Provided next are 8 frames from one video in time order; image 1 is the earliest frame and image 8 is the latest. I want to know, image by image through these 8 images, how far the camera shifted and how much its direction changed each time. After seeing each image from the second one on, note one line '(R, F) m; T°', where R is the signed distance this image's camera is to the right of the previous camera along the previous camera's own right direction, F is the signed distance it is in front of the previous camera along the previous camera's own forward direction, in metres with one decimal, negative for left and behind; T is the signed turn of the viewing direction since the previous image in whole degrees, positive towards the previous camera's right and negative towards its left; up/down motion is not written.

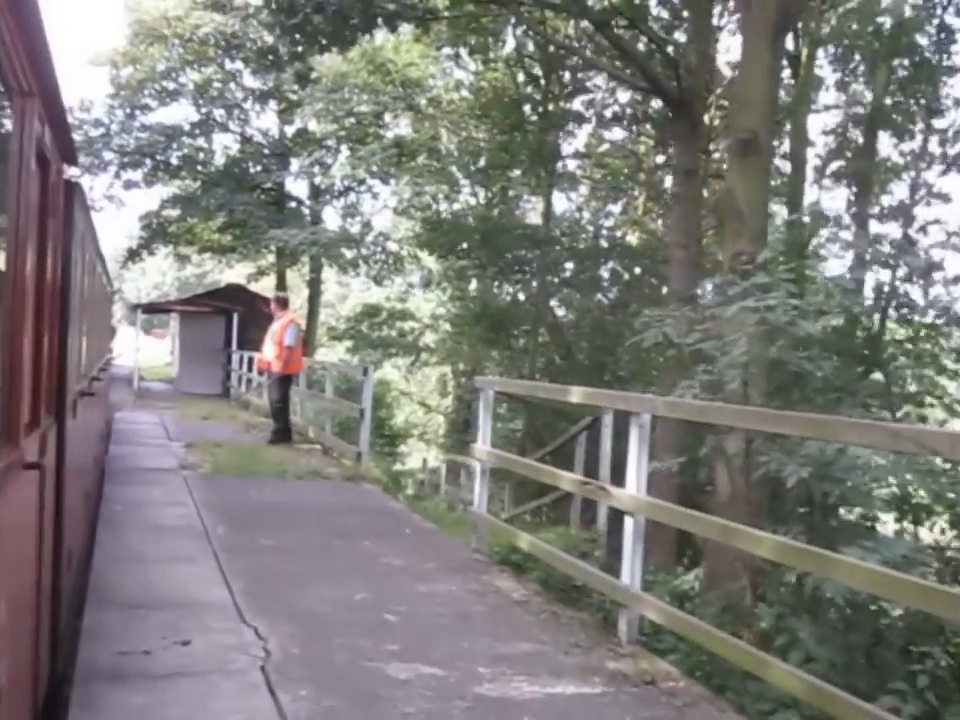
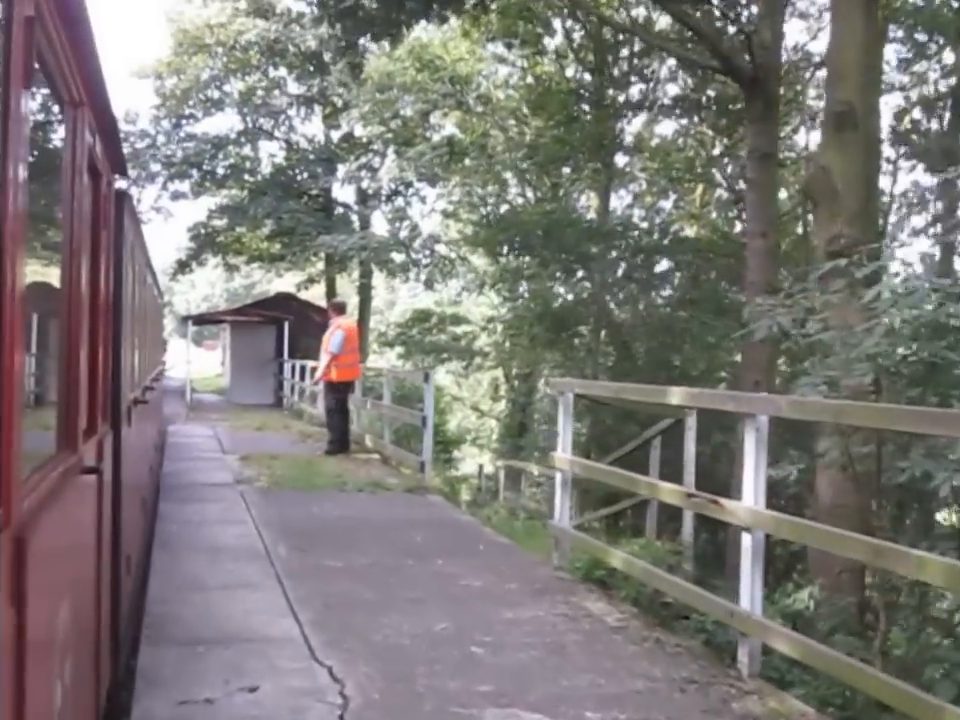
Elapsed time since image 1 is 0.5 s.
(-0.1, +0.4) m; -3°
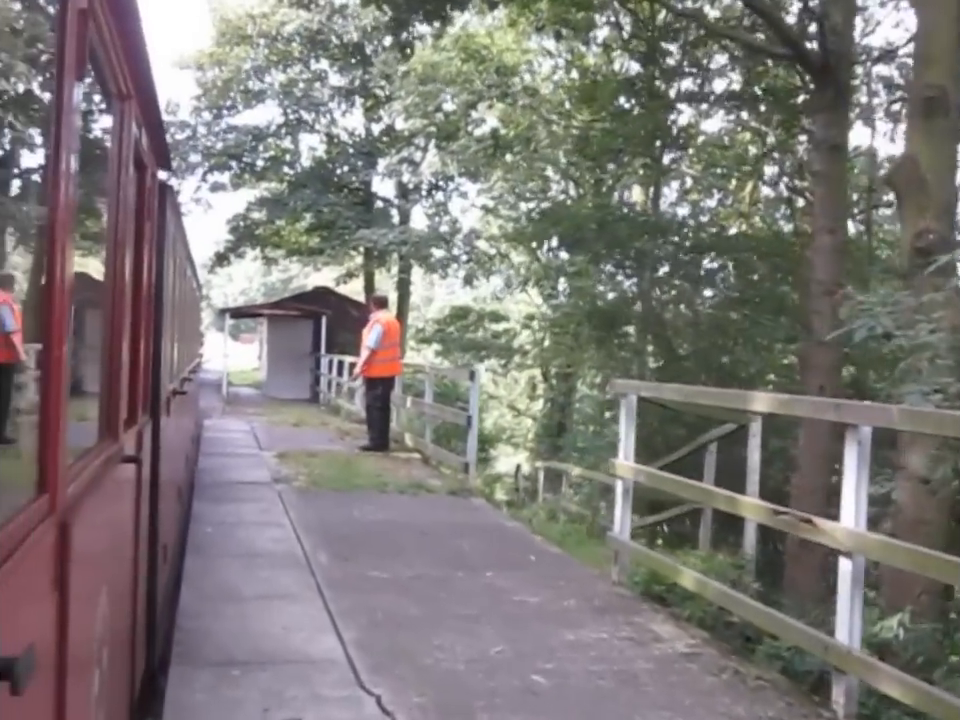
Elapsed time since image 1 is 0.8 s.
(-0.1, +0.3) m; -2°
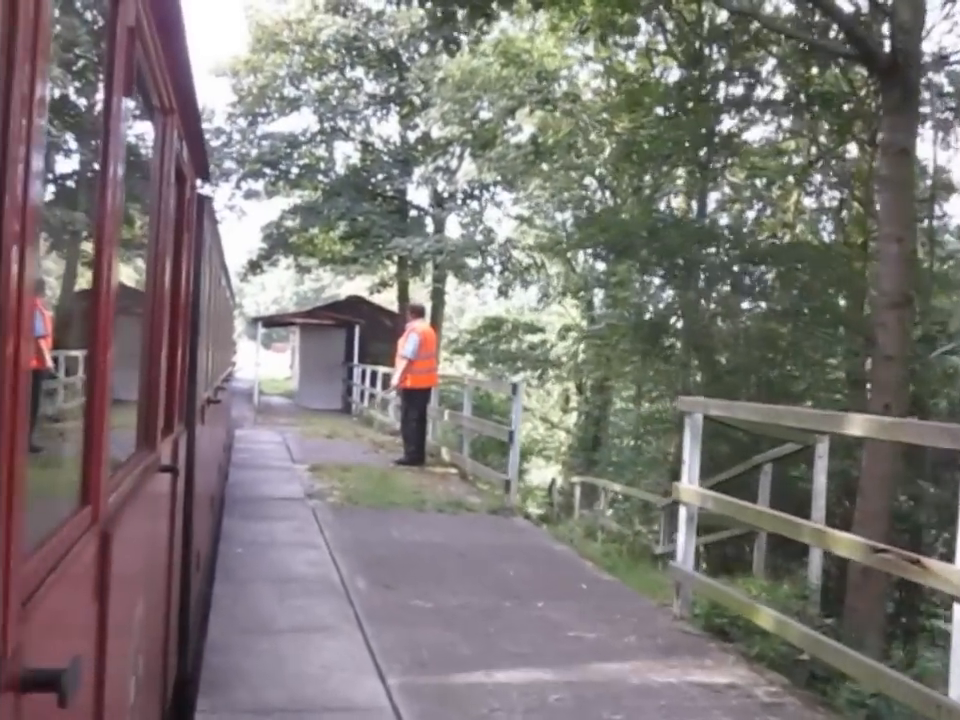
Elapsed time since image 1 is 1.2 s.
(-0.1, +0.3) m; -2°
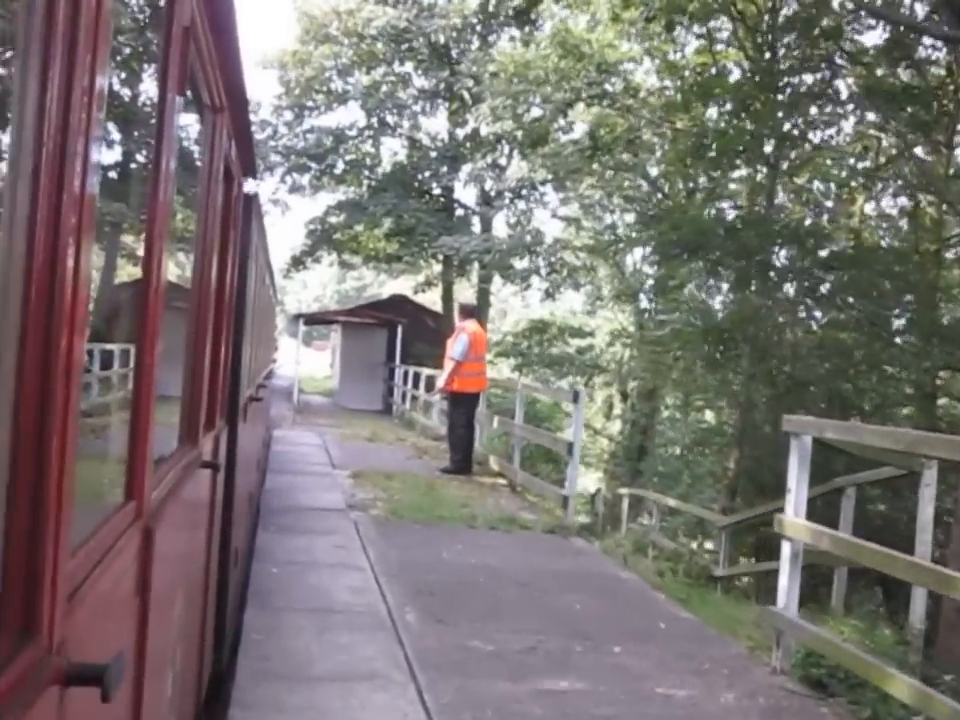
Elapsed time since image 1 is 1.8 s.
(-0.1, +0.5) m; -2°
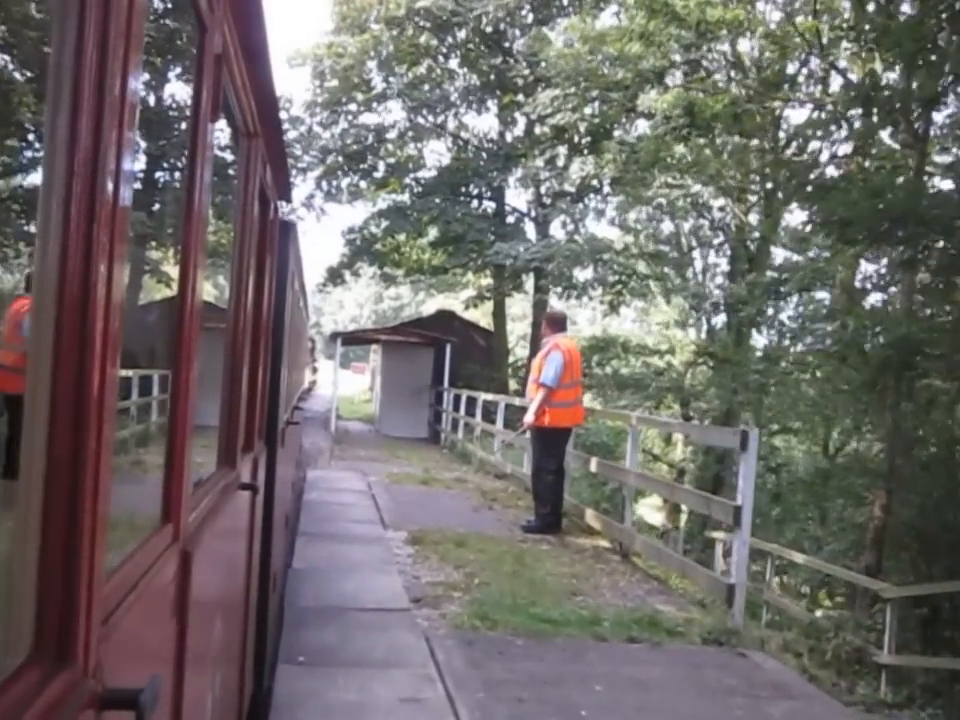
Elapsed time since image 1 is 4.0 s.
(-0.3, +1.9) m; -2°
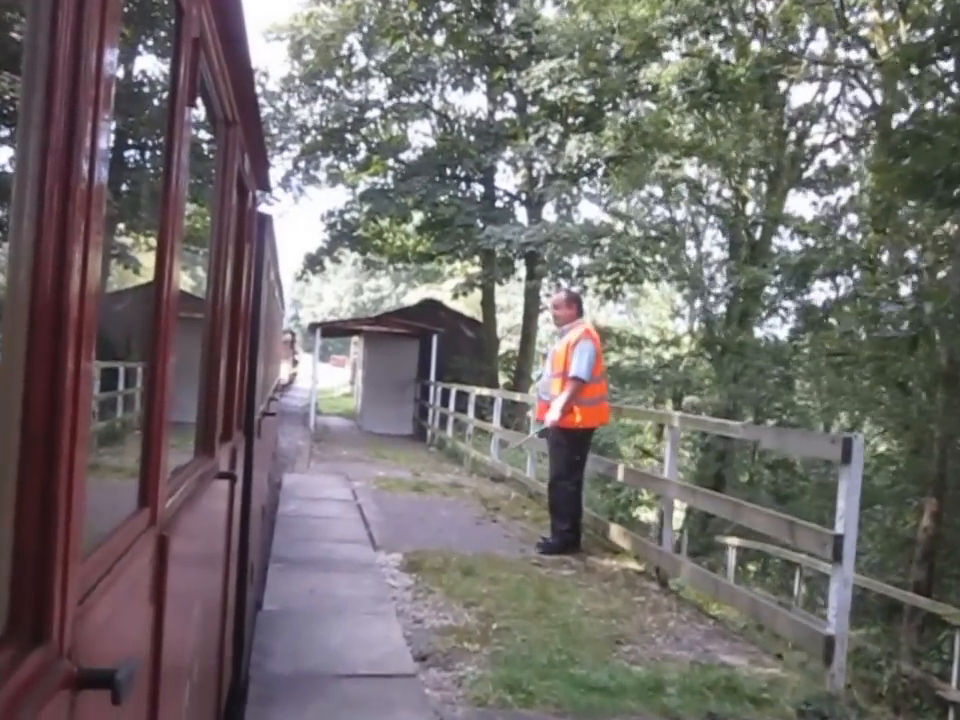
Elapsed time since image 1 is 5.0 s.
(-0.1, +0.9) m; +1°
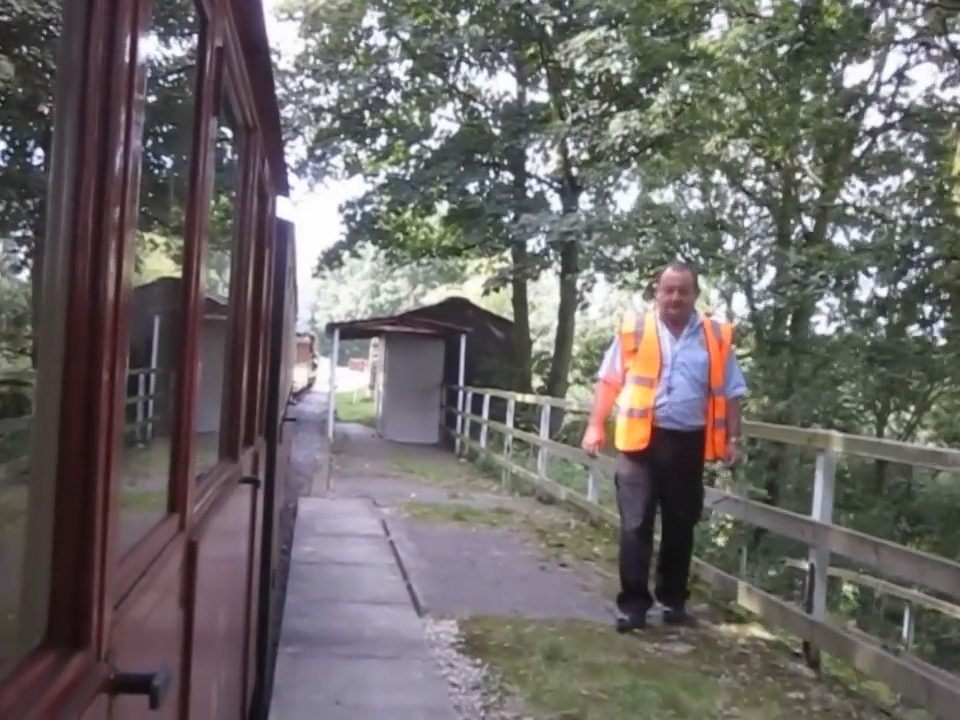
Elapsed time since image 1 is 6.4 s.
(-0.2, +1.2) m; -1°
